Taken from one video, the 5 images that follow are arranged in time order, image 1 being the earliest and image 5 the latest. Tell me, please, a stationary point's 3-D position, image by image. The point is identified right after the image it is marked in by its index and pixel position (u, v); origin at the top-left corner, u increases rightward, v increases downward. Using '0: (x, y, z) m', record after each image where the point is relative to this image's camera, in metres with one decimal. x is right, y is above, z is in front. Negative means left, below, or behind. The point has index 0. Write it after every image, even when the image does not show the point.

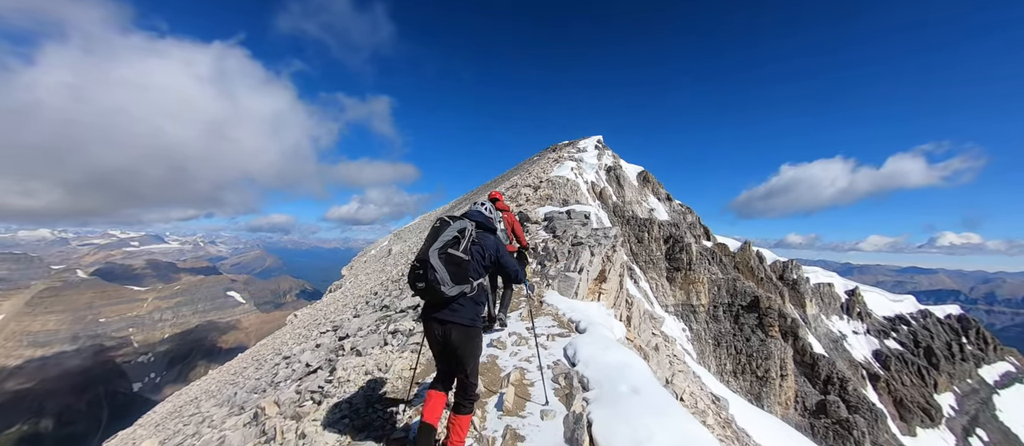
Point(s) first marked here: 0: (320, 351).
0: (-4.6, -3.1, +8.0) m
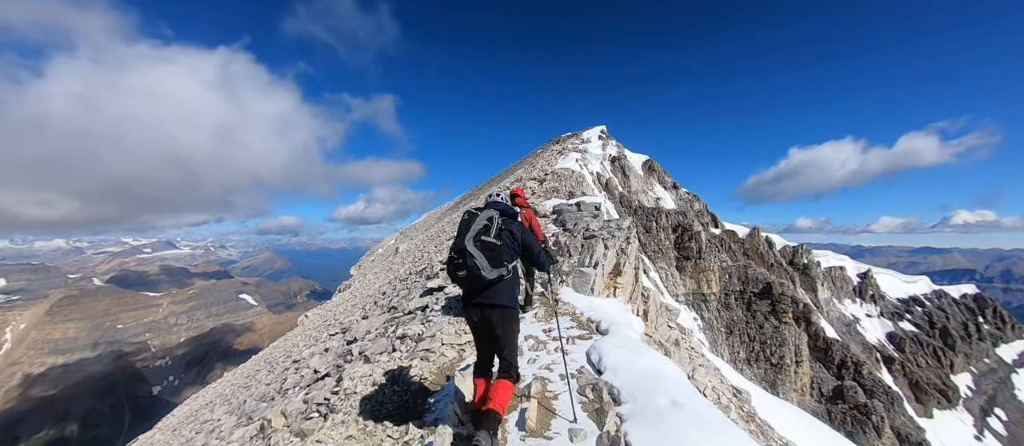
0: (-4.3, -3.1, +7.9) m
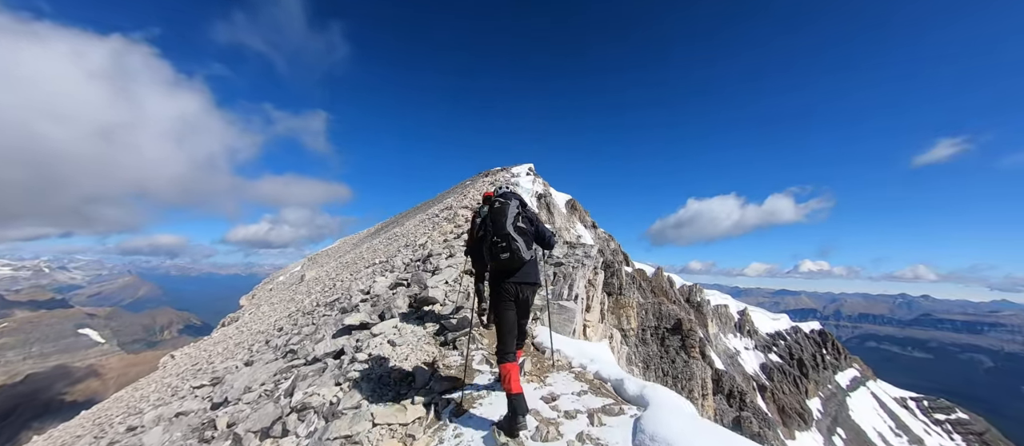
0: (-5.4, -3.3, +5.4) m
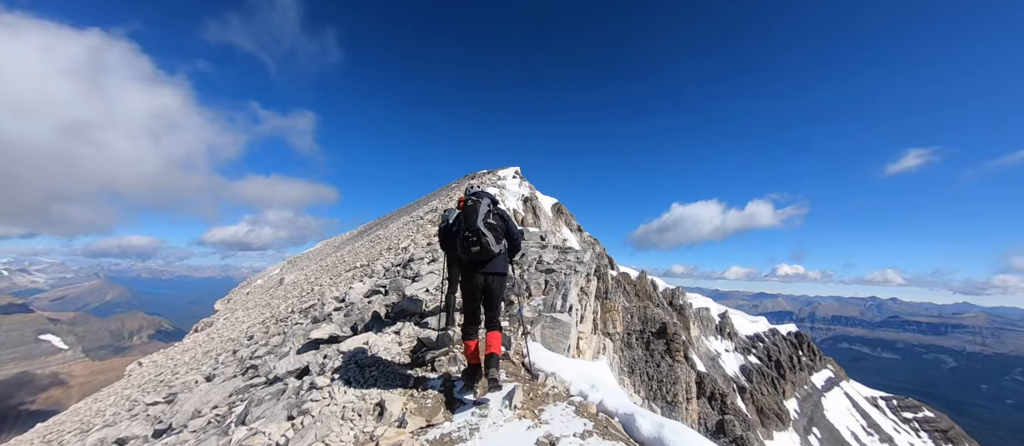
0: (-5.6, -3.3, +4.8) m
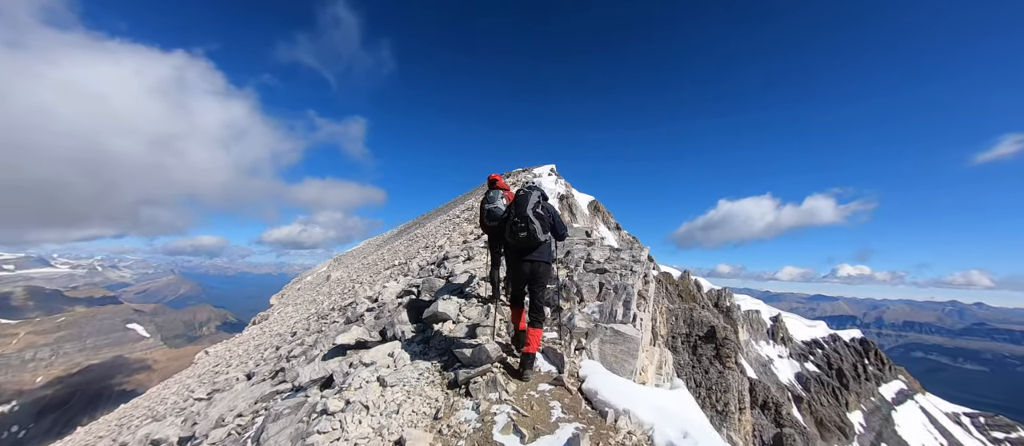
0: (-5.0, -3.2, +4.7) m
